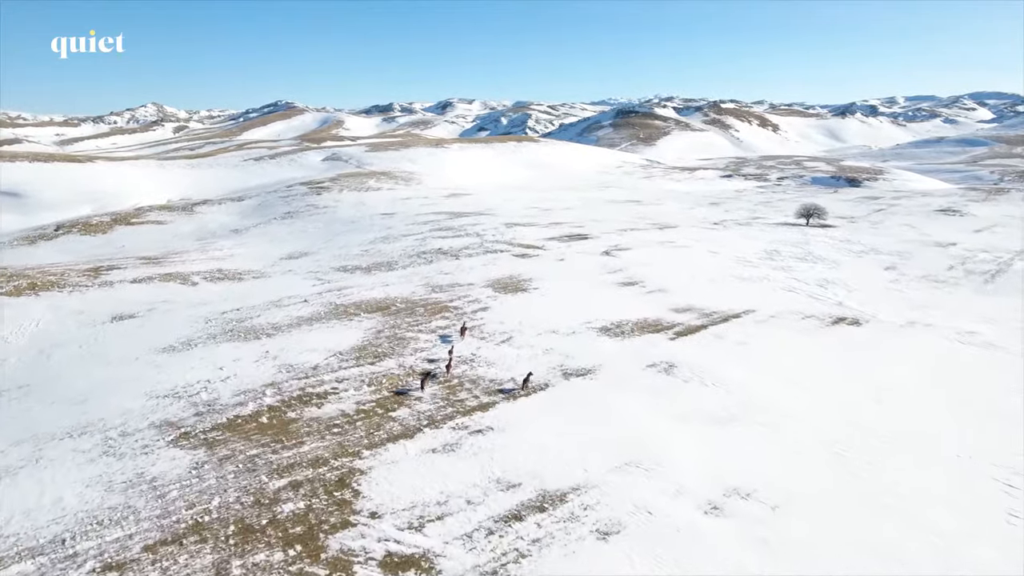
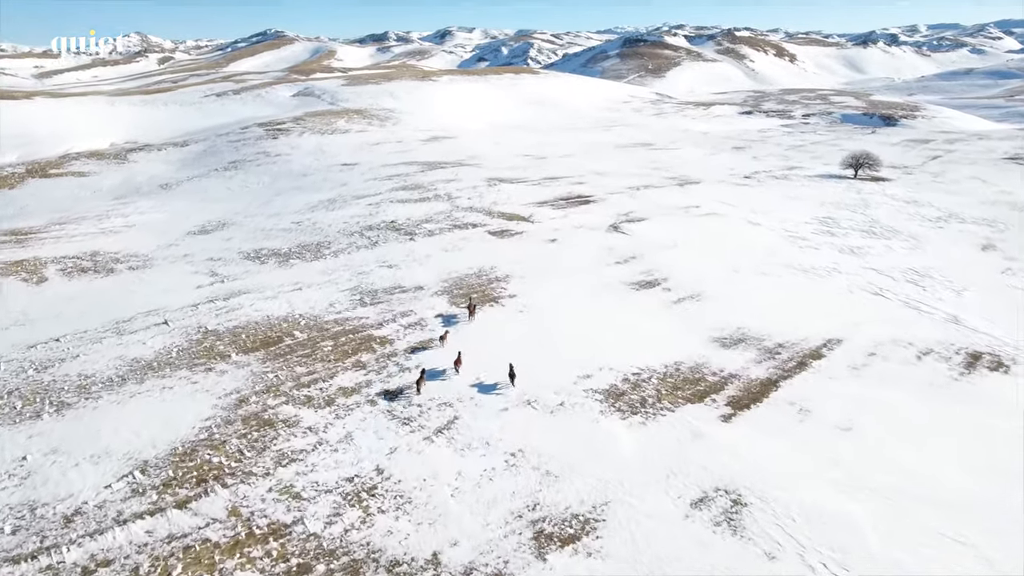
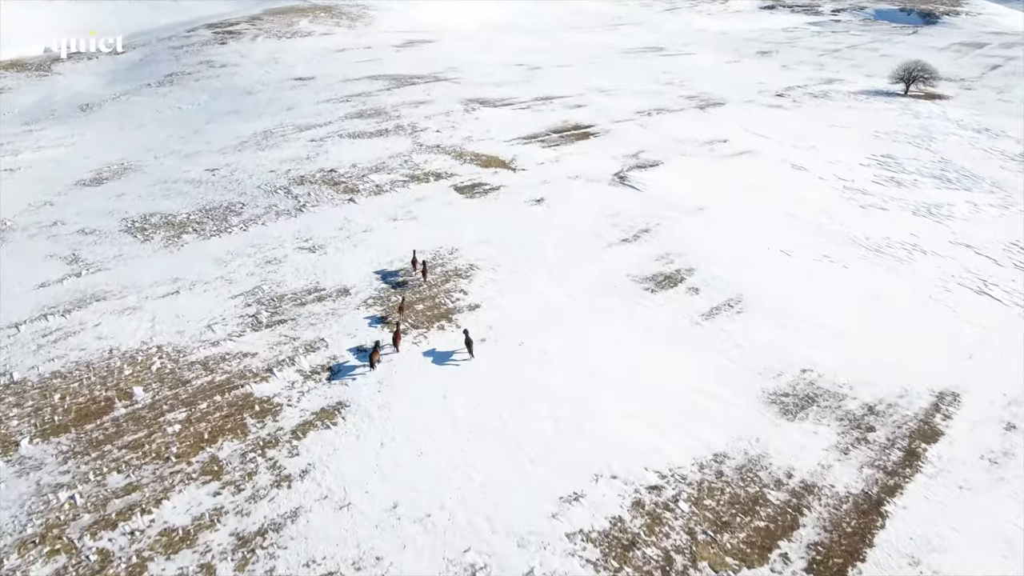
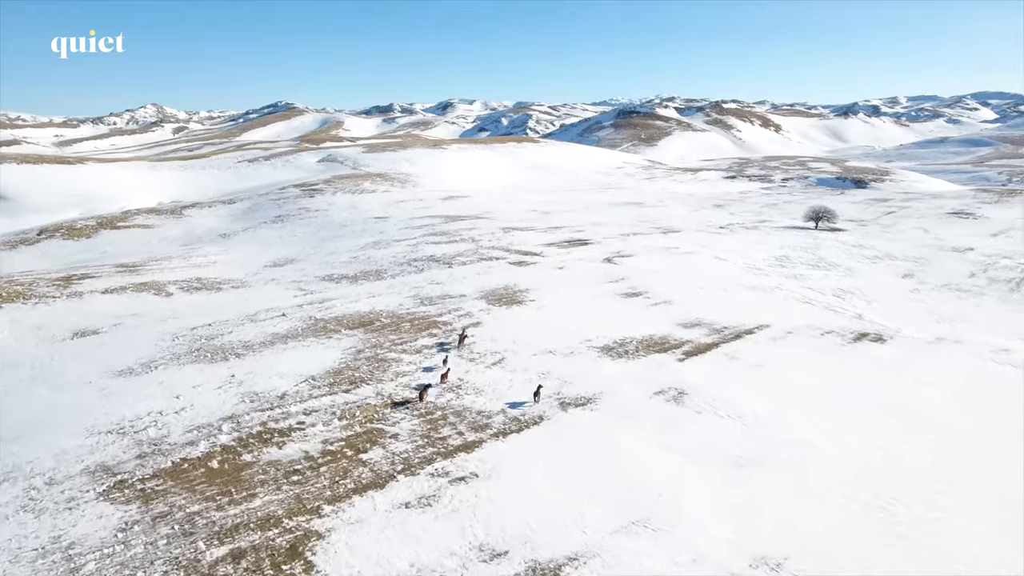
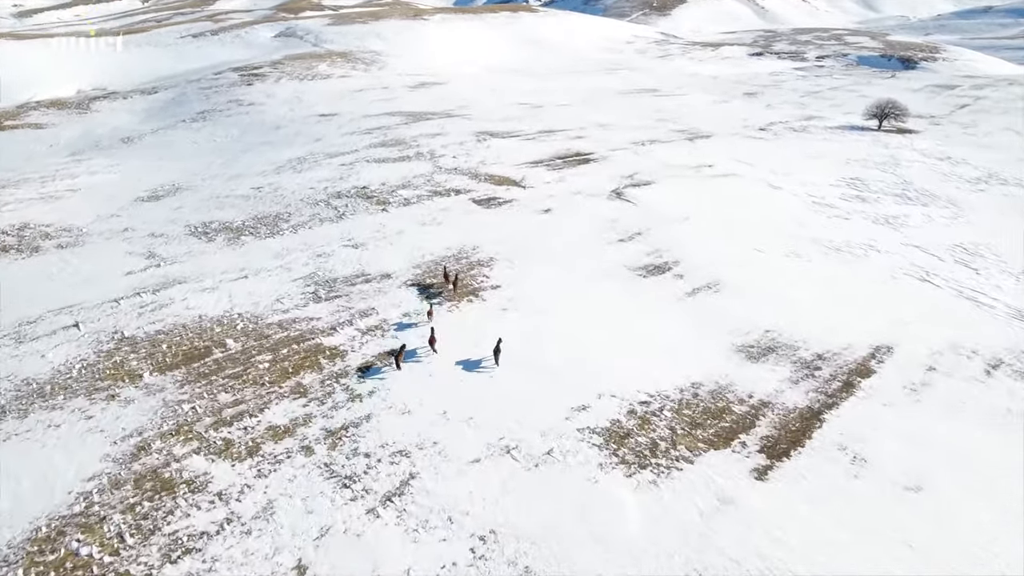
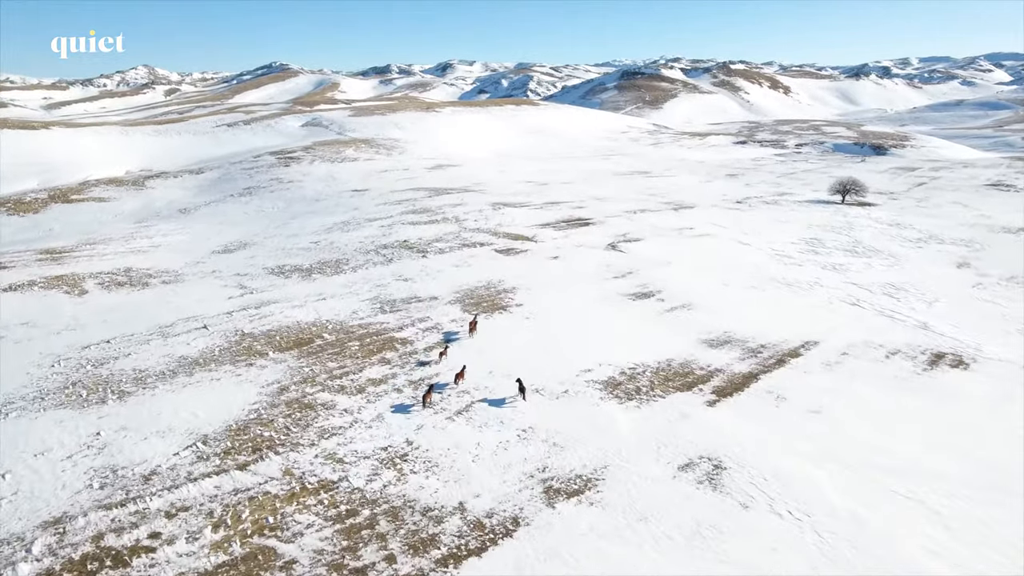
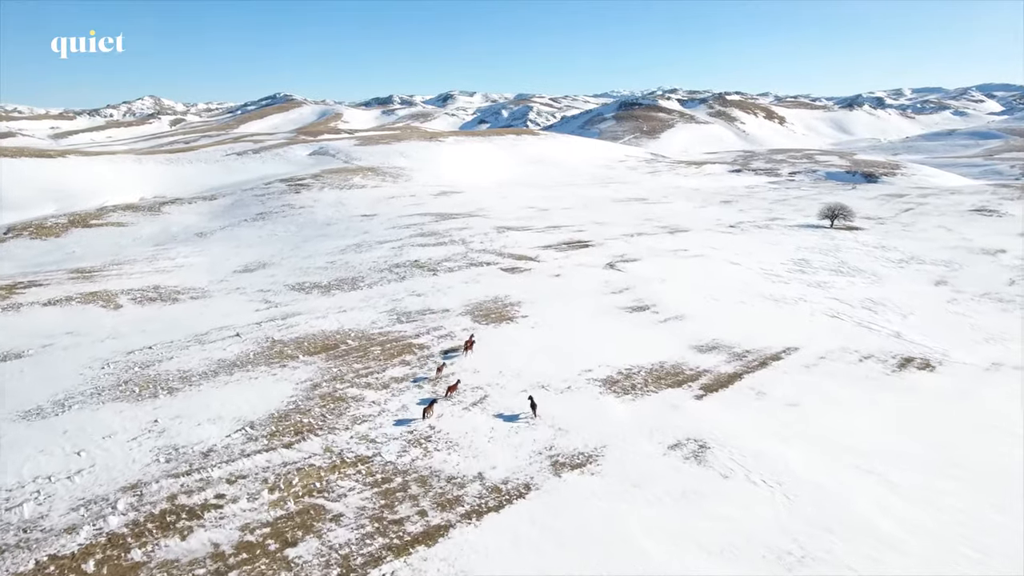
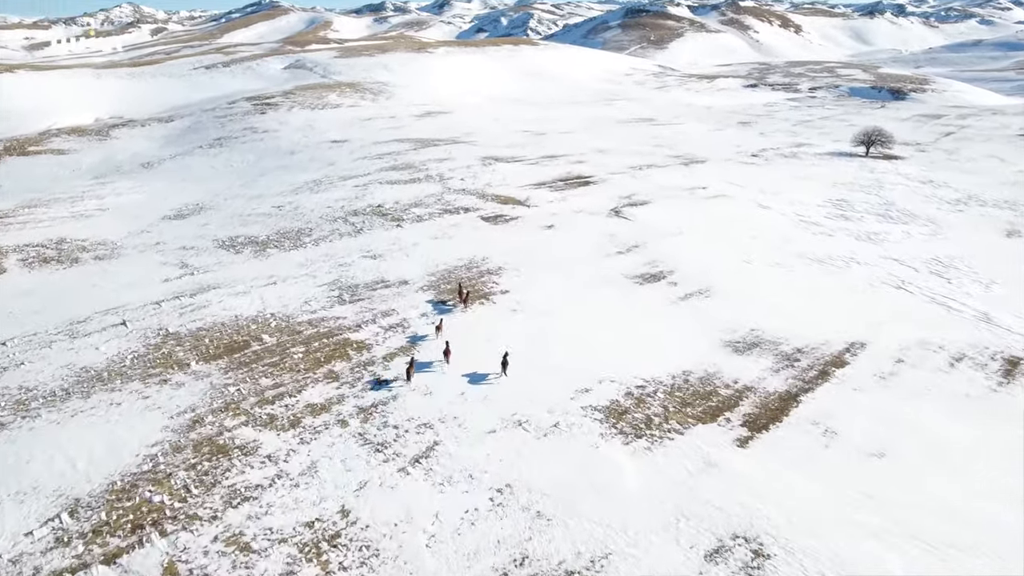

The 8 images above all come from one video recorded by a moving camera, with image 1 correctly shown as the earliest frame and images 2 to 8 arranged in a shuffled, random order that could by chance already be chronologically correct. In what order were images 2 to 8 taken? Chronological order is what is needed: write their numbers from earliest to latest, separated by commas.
4, 7, 6, 2, 8, 5, 3
